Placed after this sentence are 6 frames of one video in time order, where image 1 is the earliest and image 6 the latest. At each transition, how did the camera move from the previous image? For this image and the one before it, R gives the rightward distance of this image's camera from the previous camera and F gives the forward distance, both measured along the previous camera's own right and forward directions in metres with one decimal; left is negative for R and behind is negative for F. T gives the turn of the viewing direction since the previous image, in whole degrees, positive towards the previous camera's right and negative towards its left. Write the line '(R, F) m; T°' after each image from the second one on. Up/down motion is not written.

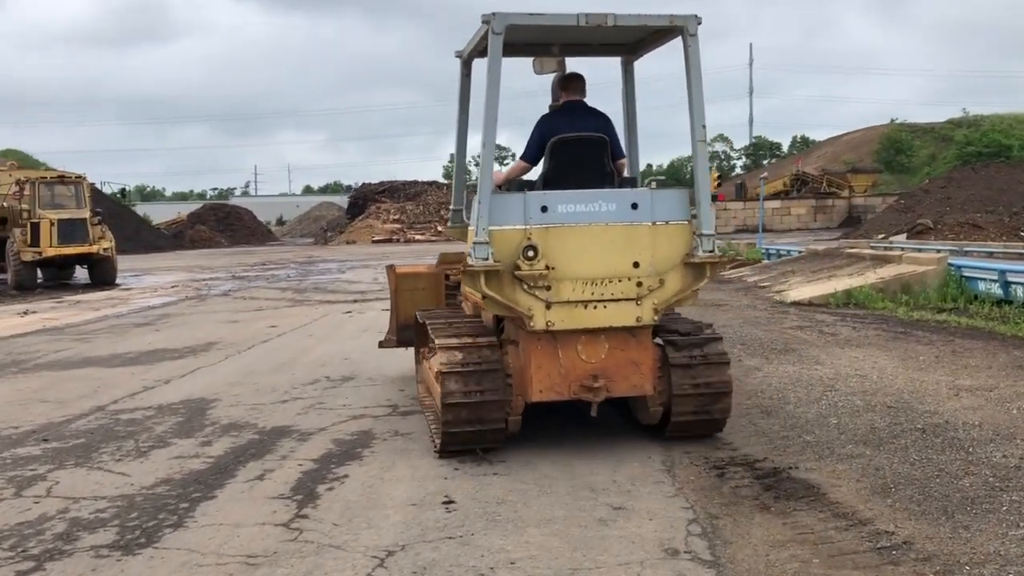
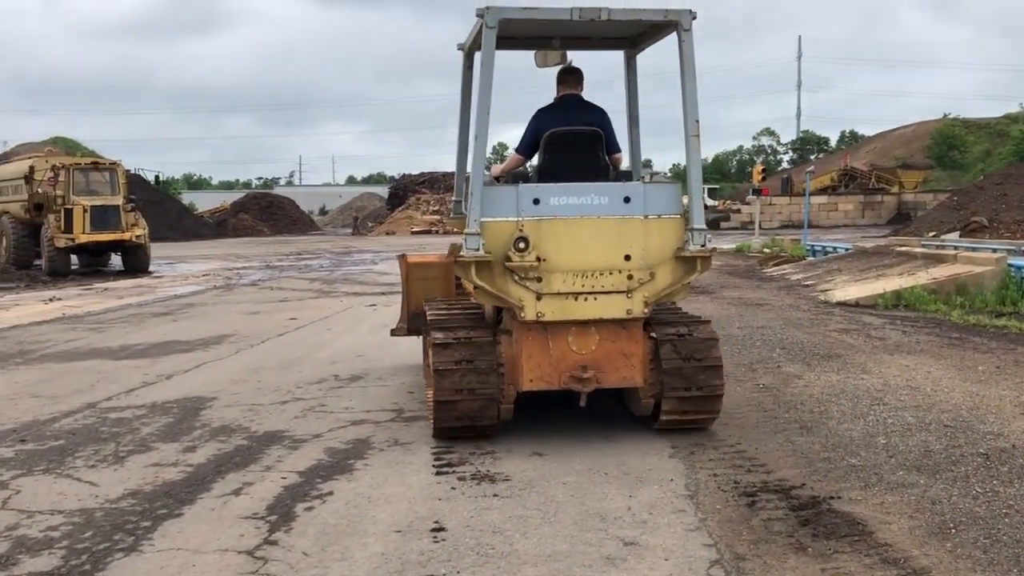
(+0.2, +0.6) m; -3°
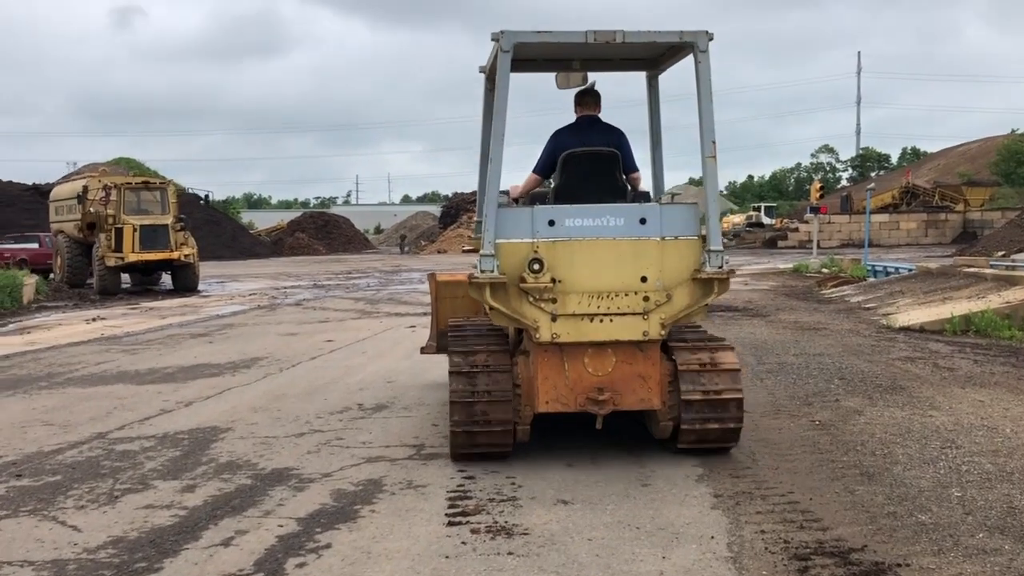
(+0.2, +0.6) m; -3°
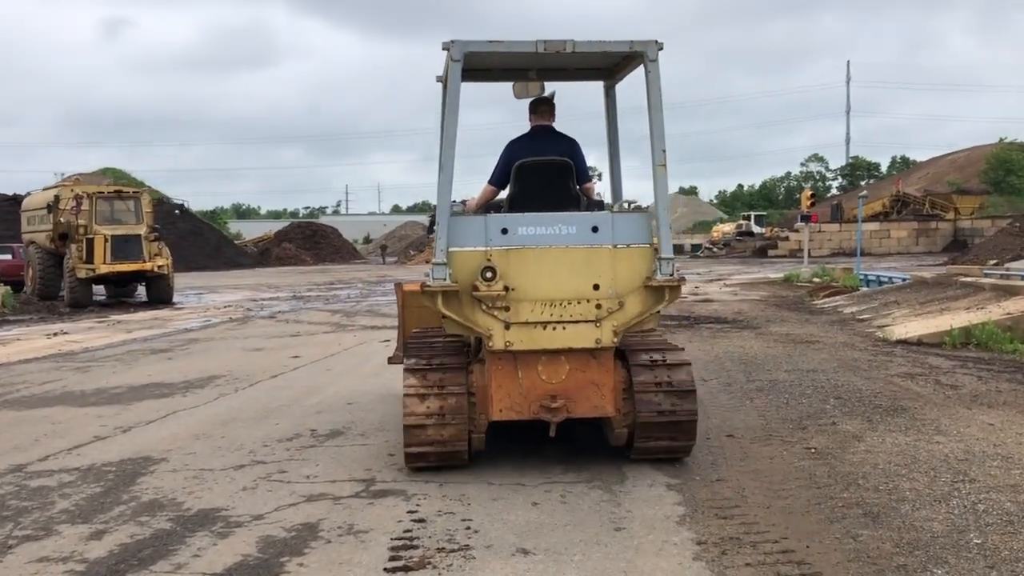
(+0.2, +0.7) m; +1°
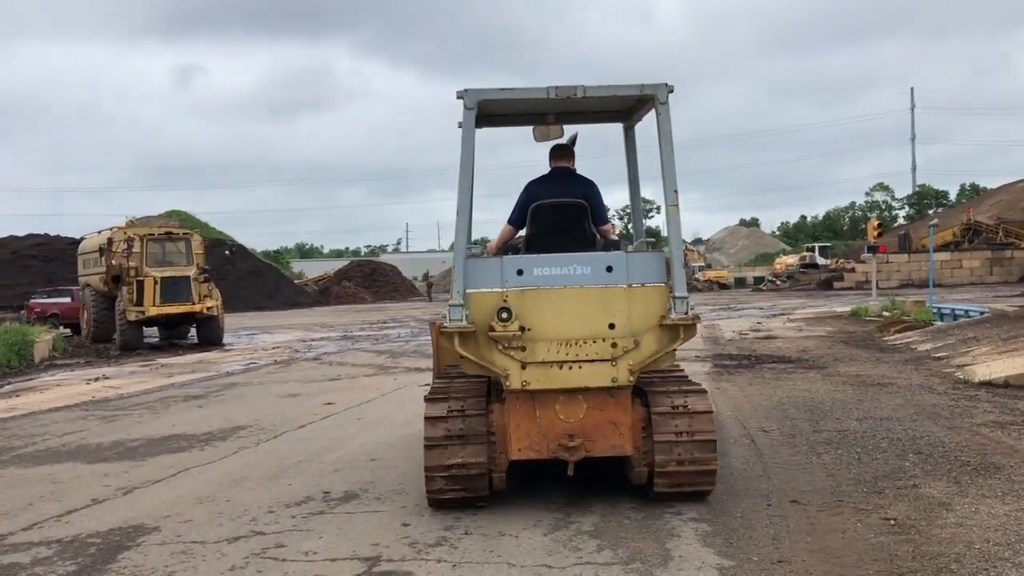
(+0.2, +0.8) m; -4°
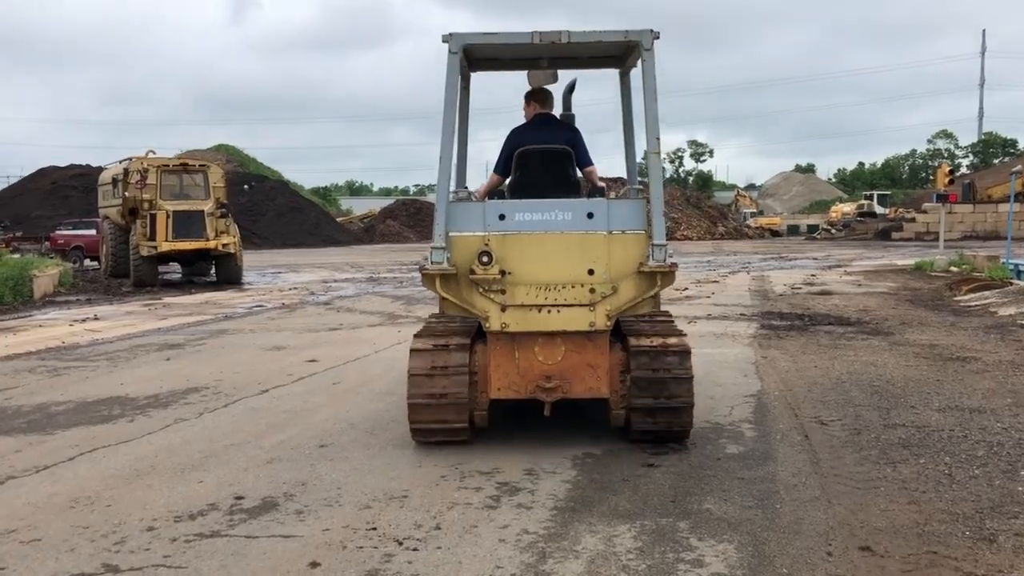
(+0.4, +1.9) m; -3°
